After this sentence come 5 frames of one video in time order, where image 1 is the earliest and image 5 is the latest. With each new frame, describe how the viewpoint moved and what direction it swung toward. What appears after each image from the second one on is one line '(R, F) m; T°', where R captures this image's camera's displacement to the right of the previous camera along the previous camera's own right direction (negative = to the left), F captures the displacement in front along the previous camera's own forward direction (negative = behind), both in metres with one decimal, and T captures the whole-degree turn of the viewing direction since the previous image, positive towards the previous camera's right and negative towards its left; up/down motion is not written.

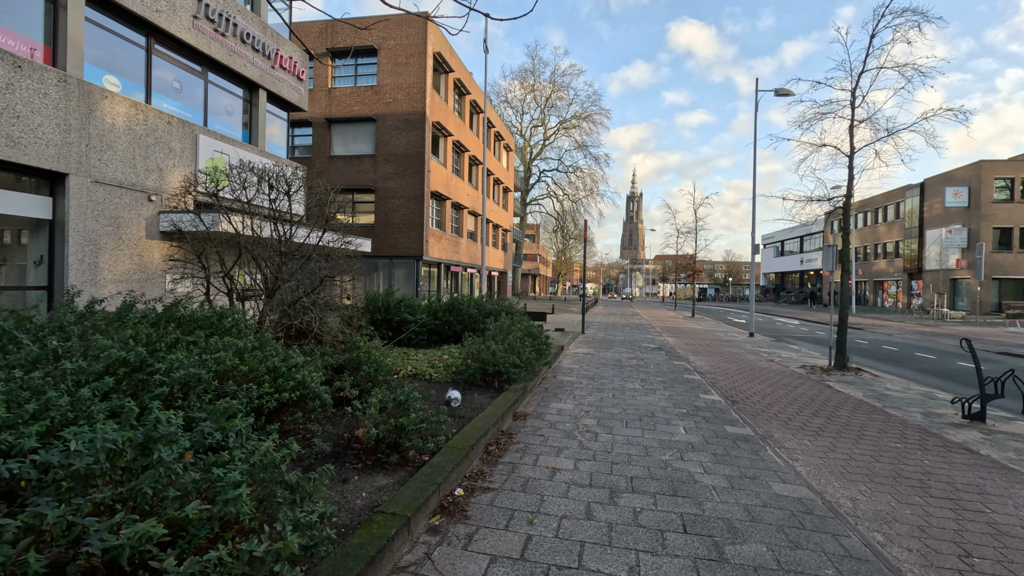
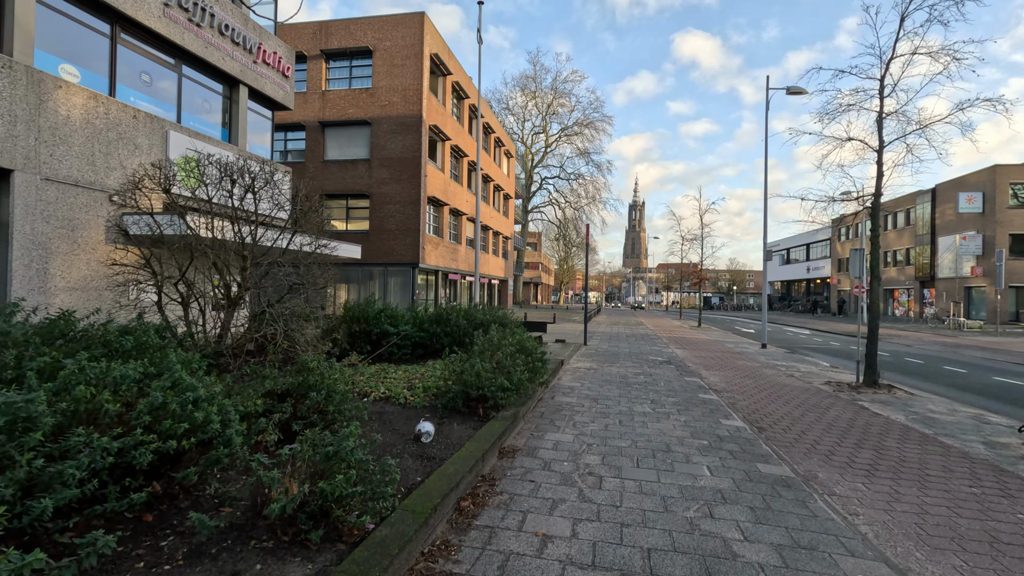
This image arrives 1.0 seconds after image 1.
(+0.1, +0.9) m; 0°
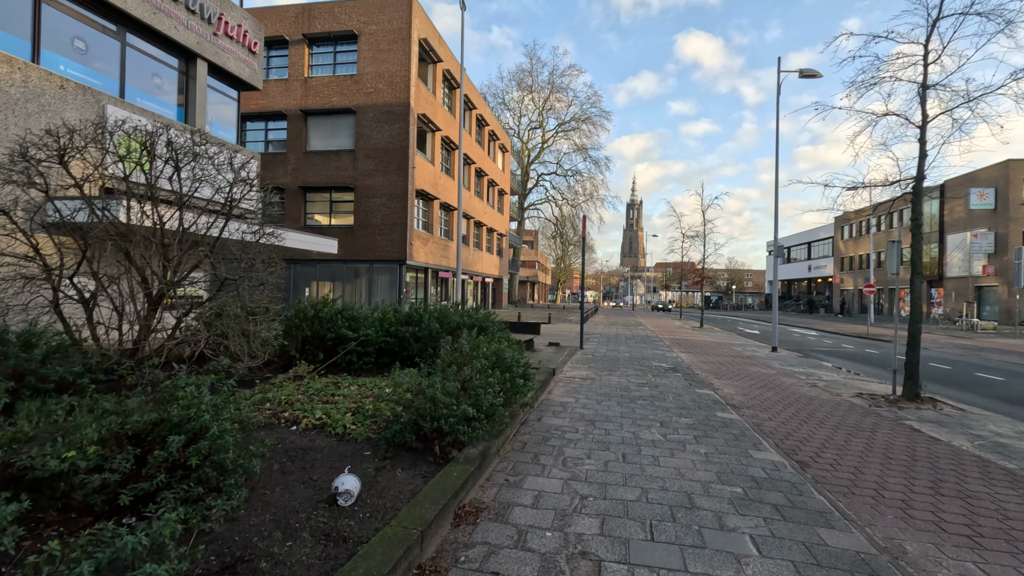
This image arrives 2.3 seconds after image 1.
(+0.2, +1.2) m; 0°
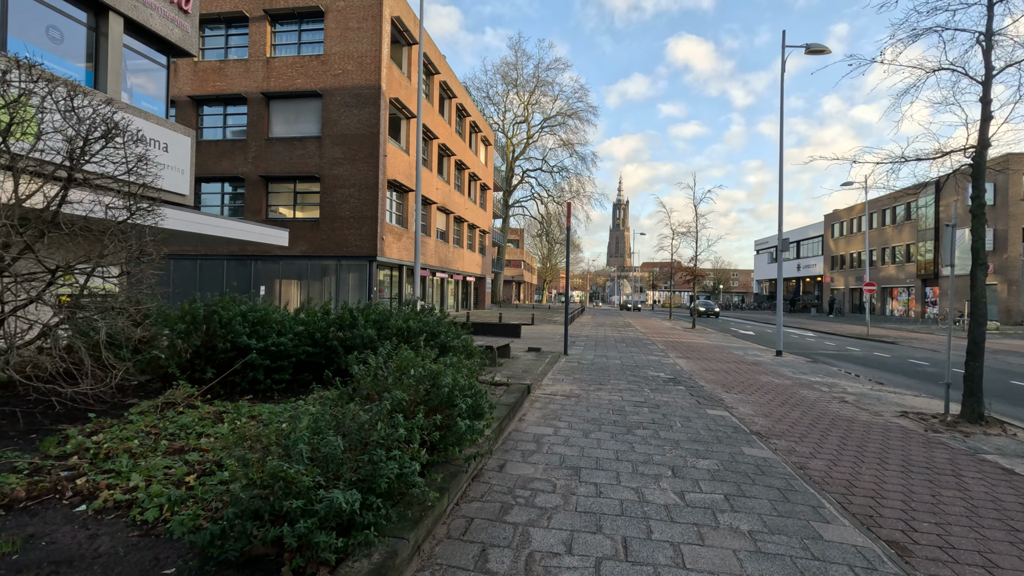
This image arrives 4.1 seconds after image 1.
(+0.3, +1.6) m; +1°
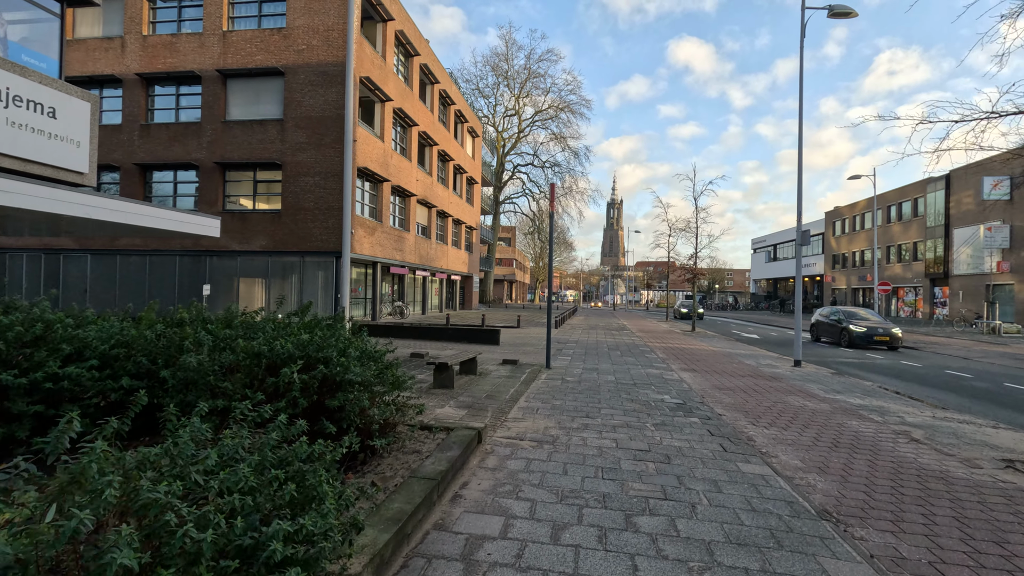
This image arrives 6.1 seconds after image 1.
(+0.4, +1.9) m; +1°
